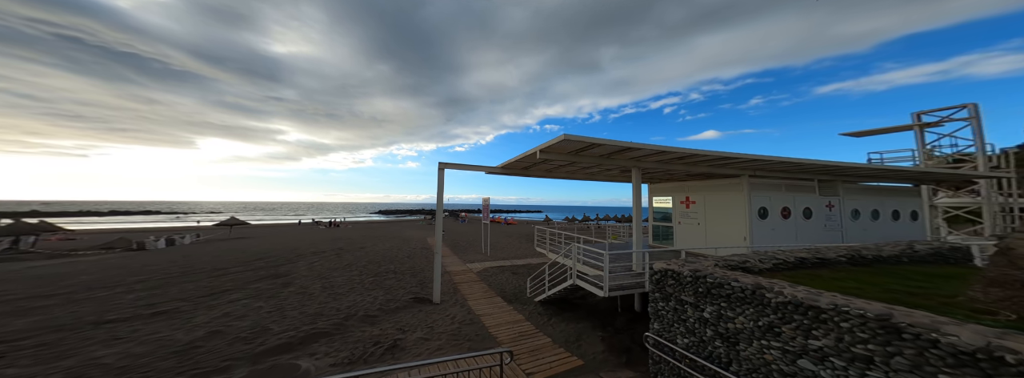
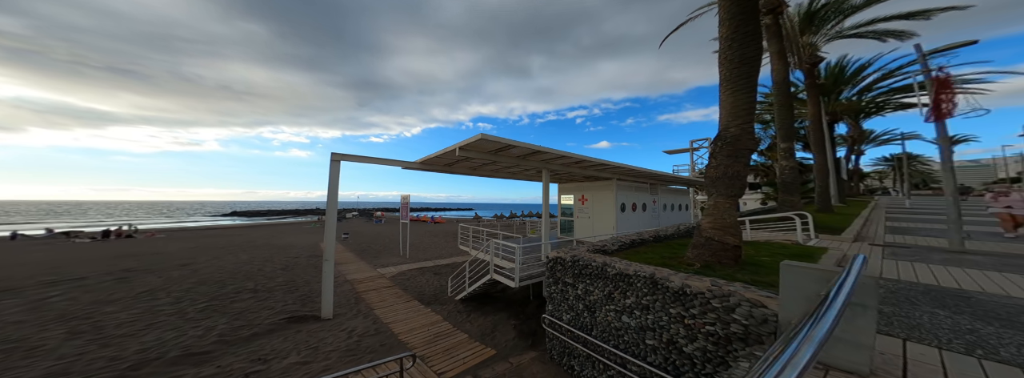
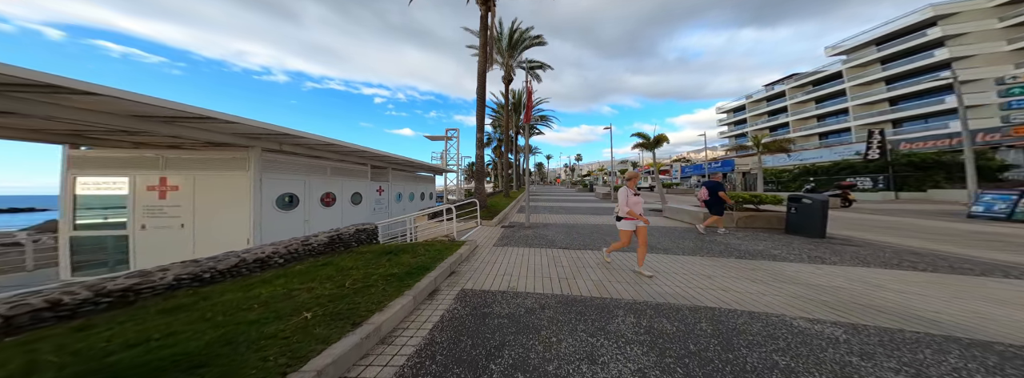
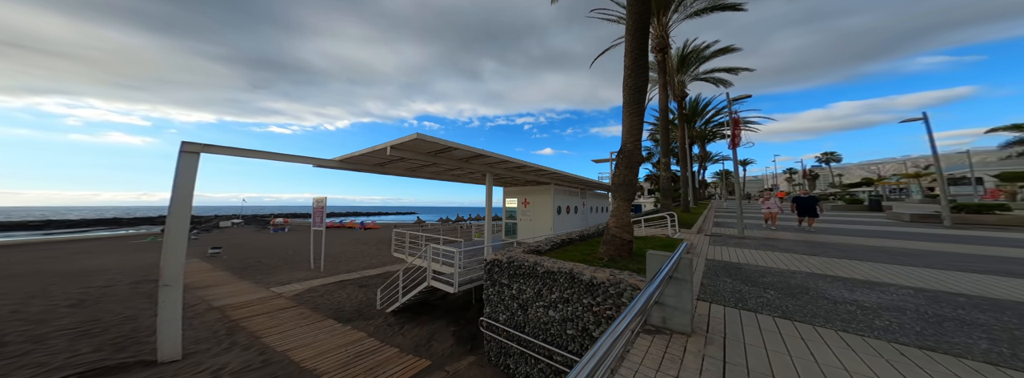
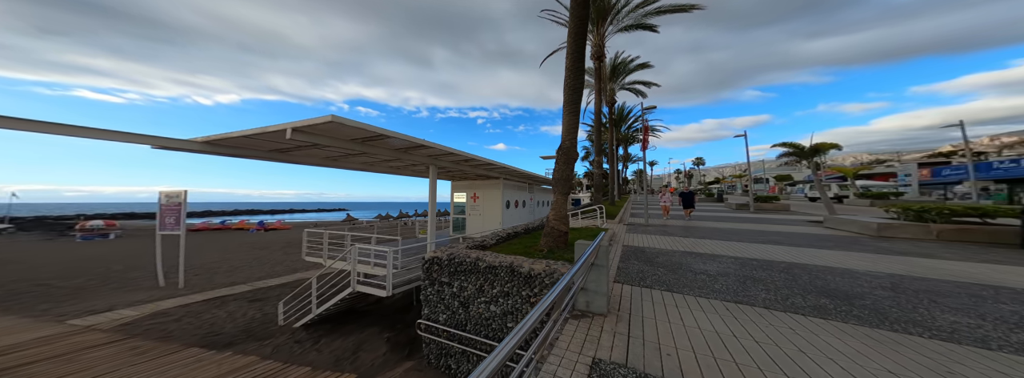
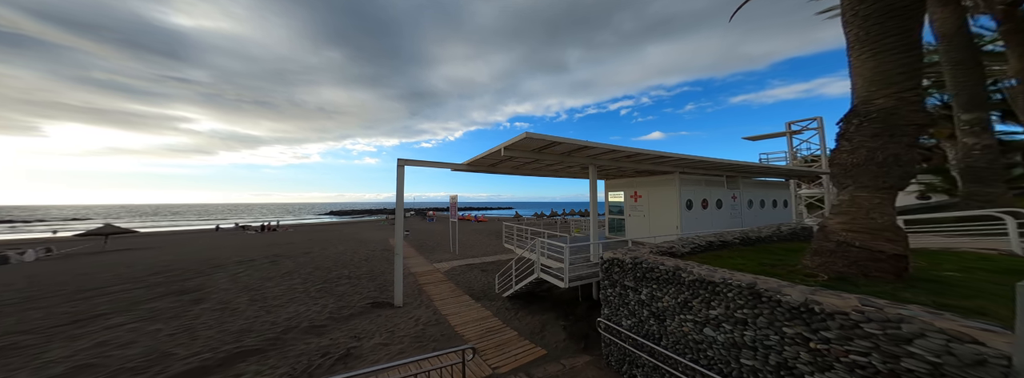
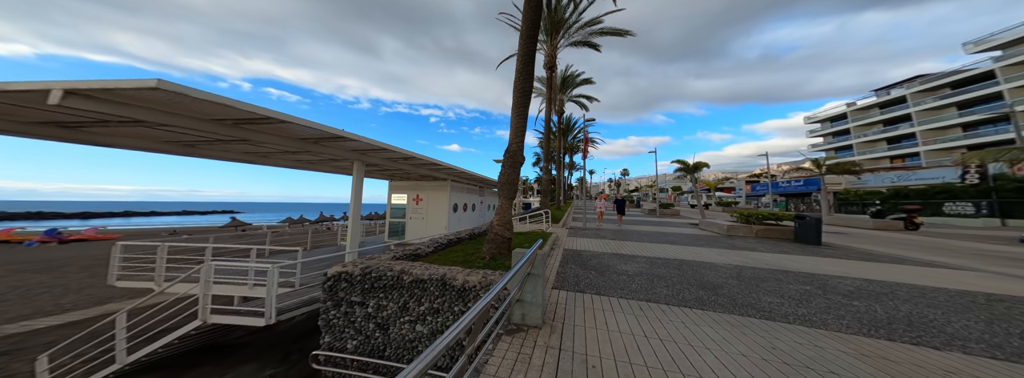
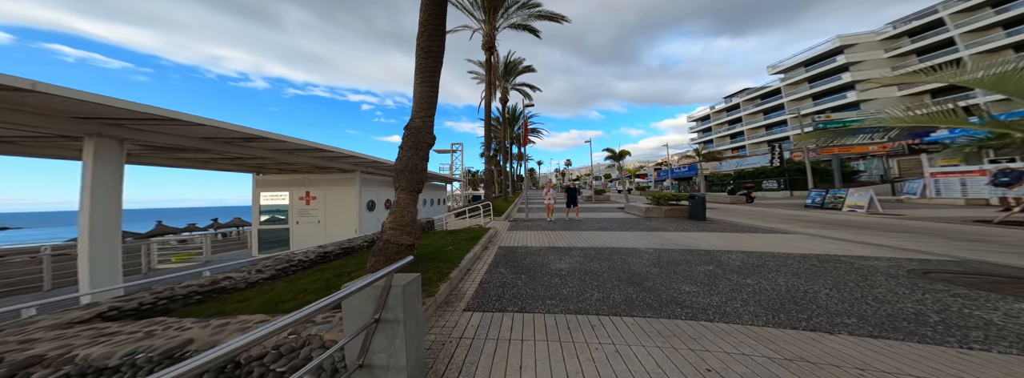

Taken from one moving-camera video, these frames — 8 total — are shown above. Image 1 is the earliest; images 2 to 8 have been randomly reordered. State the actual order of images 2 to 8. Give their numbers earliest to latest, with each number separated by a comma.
6, 2, 4, 5, 7, 8, 3
